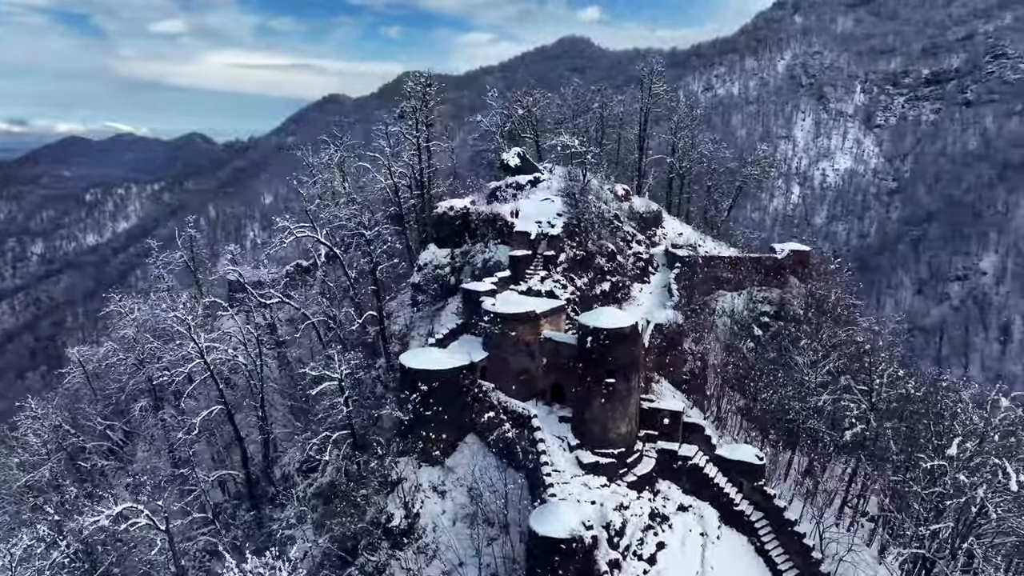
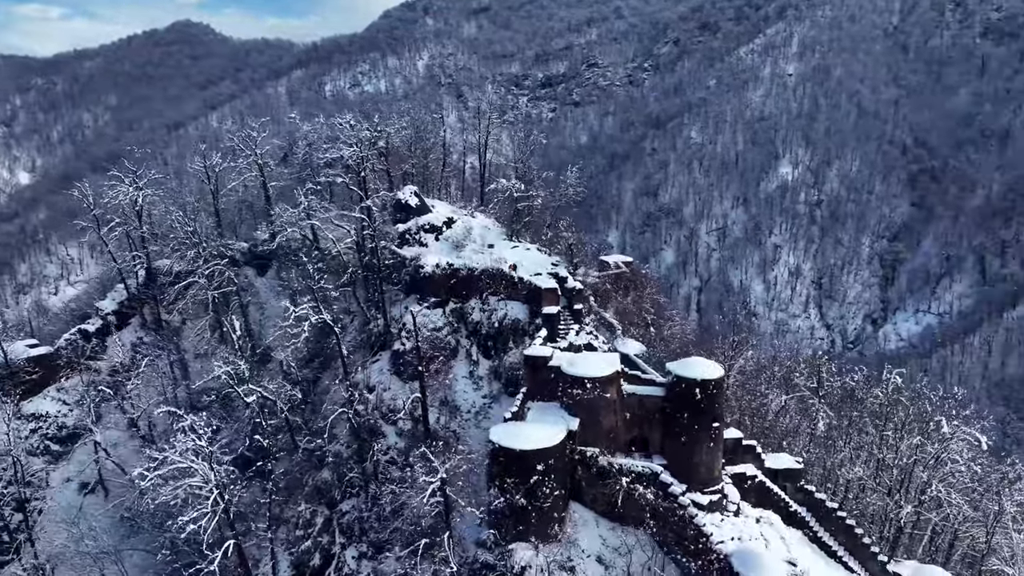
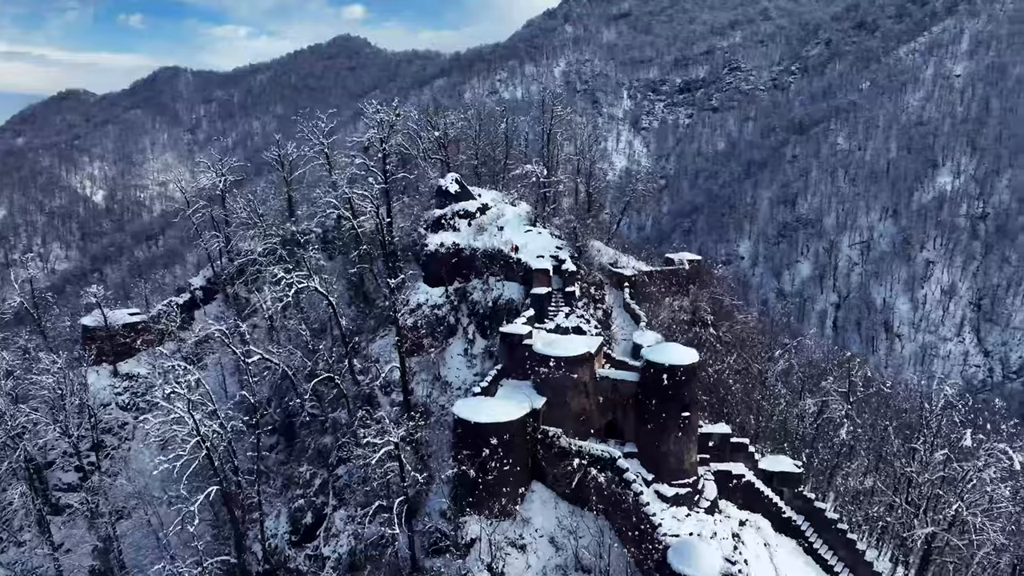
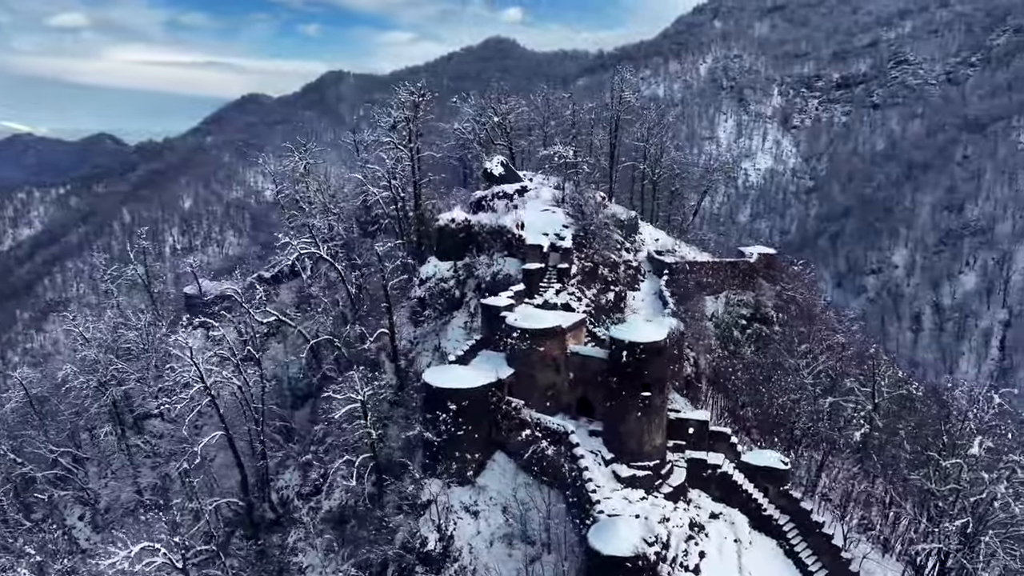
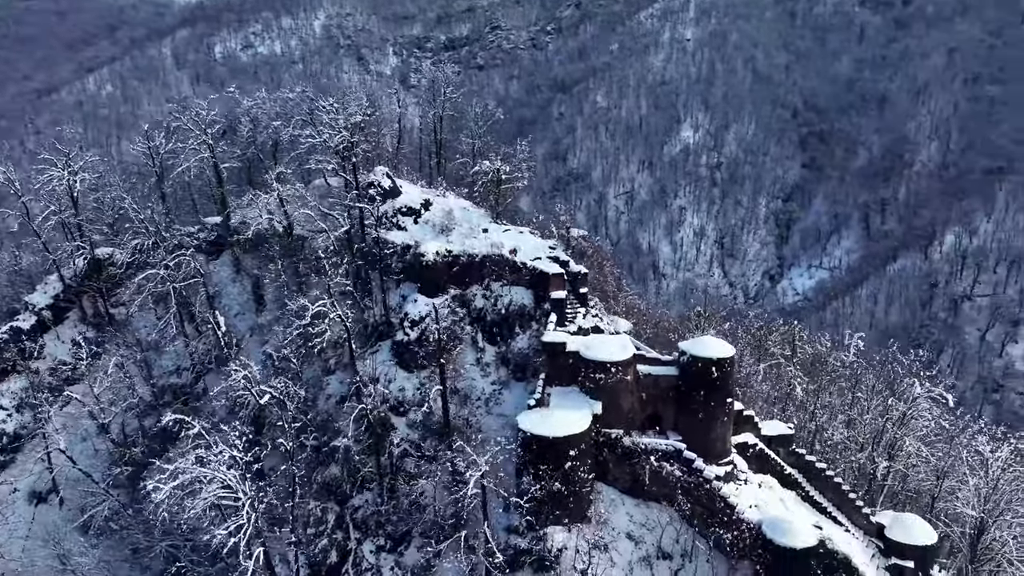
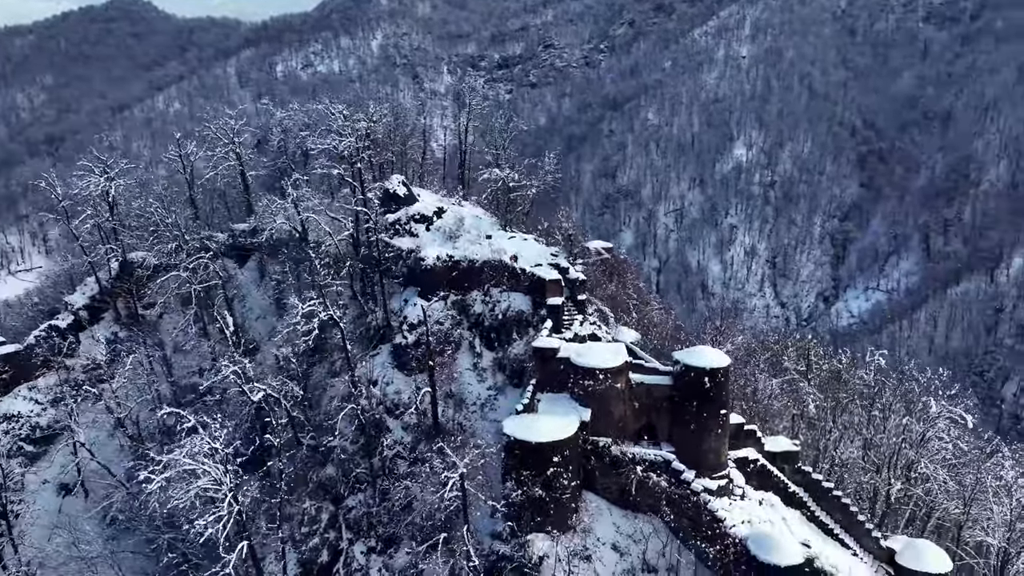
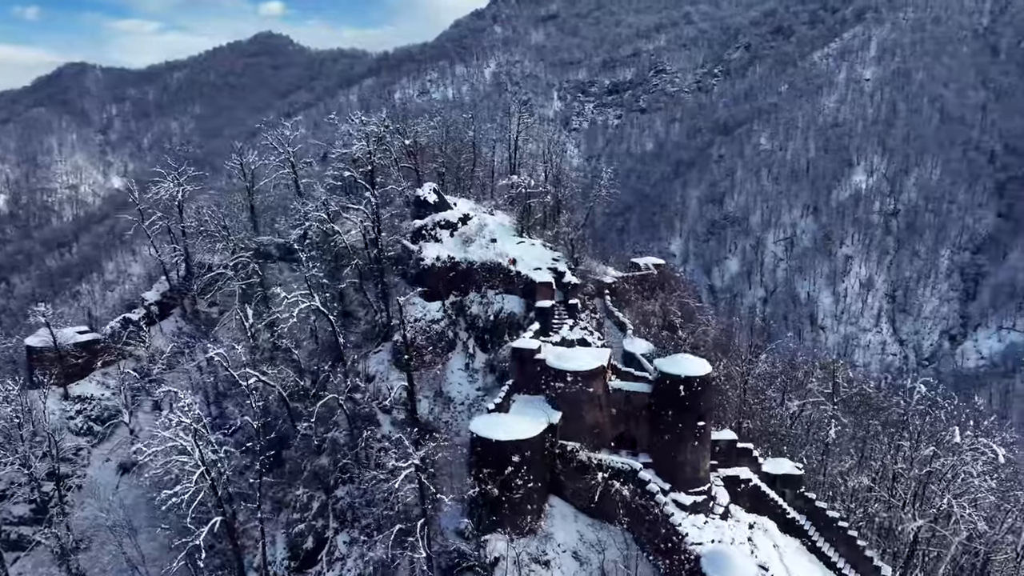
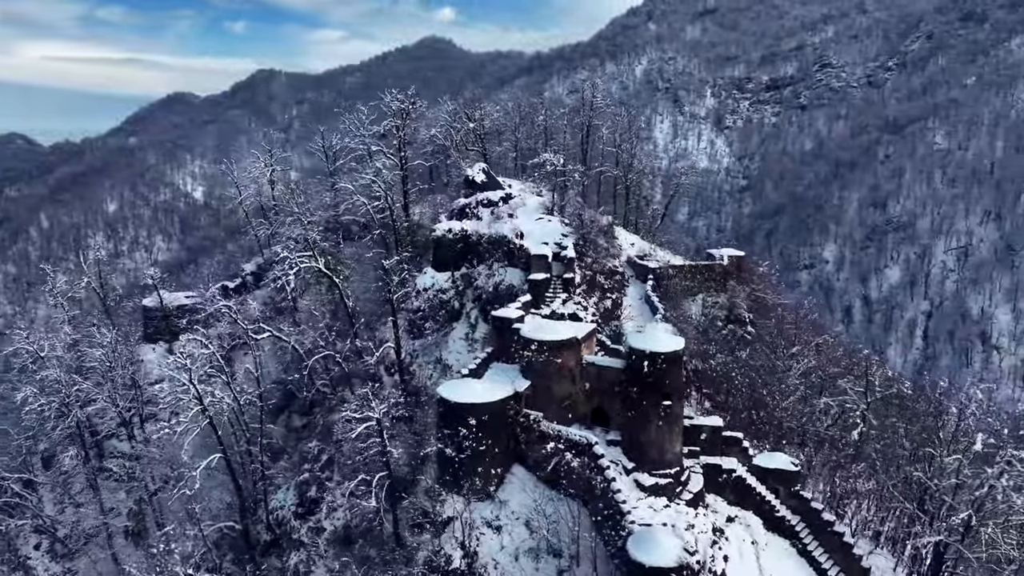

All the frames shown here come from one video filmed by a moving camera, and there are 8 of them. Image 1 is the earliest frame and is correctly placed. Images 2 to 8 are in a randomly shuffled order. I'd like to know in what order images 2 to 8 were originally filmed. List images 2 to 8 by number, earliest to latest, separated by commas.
4, 8, 3, 7, 2, 6, 5
